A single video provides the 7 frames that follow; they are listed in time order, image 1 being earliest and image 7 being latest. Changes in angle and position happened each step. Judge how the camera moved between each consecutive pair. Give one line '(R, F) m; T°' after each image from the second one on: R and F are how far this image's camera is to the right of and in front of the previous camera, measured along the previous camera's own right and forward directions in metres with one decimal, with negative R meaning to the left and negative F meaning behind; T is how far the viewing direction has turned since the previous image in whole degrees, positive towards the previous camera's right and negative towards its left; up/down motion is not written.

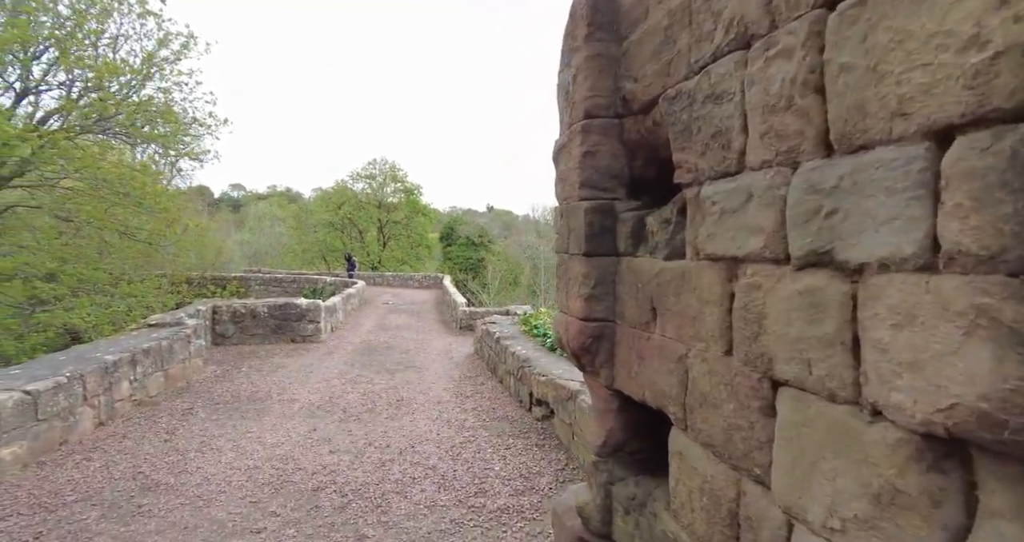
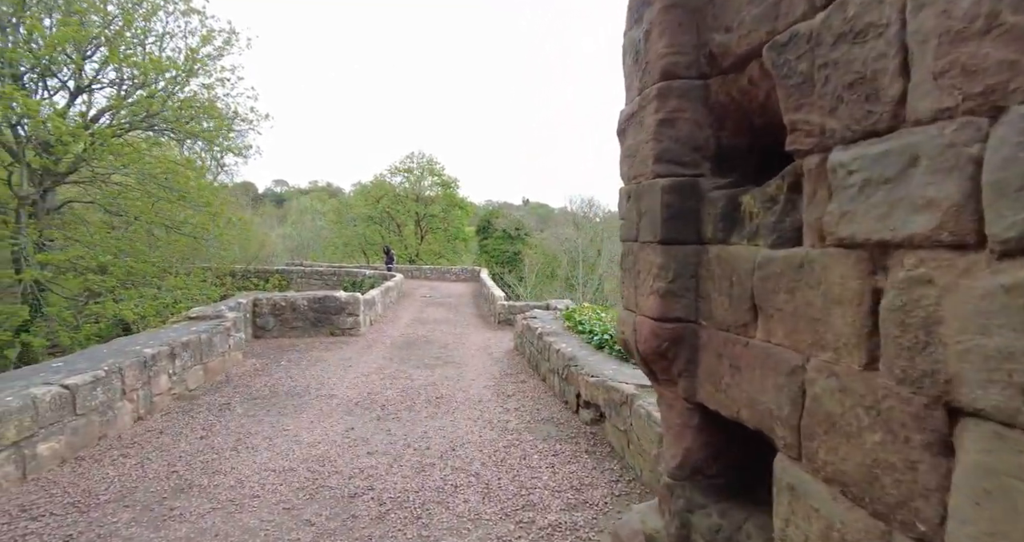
(-0.1, +0.3) m; -4°
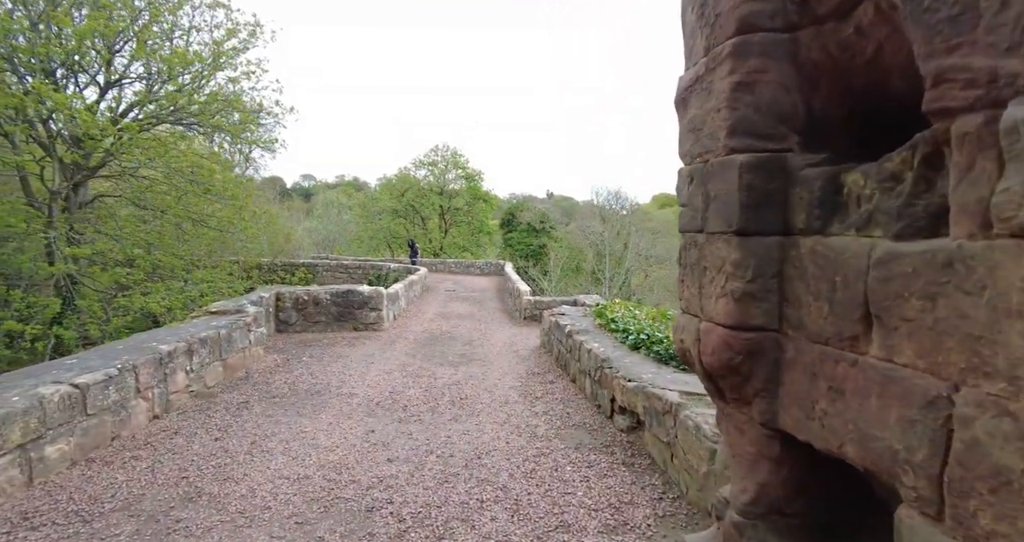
(0.0, +0.3) m; -3°
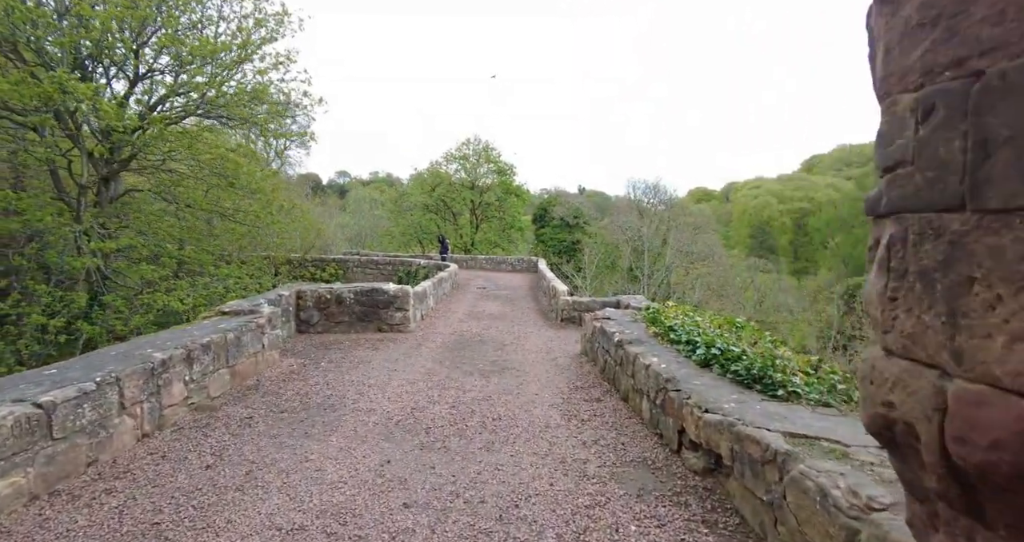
(-0.1, +0.6) m; -4°
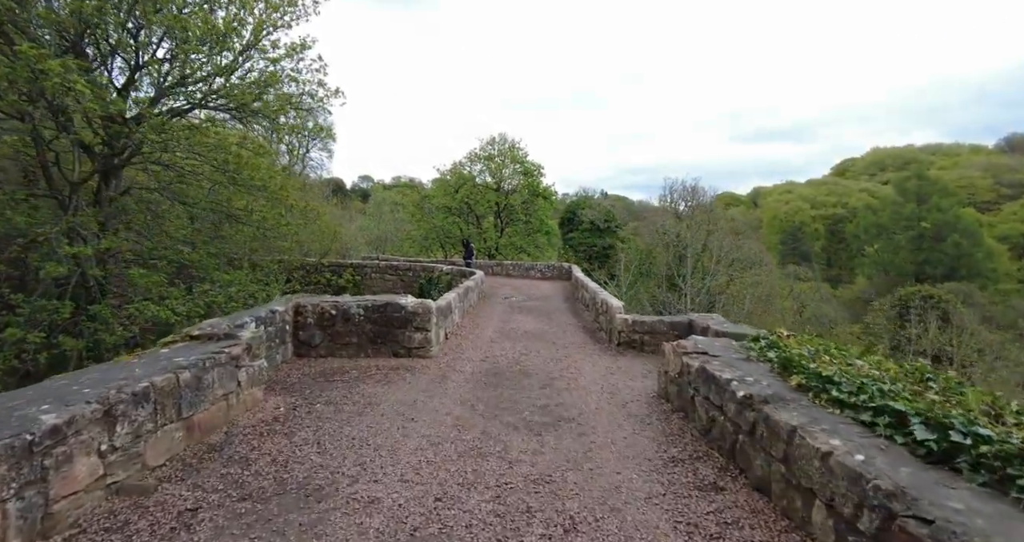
(-0.3, +1.2) m; -2°
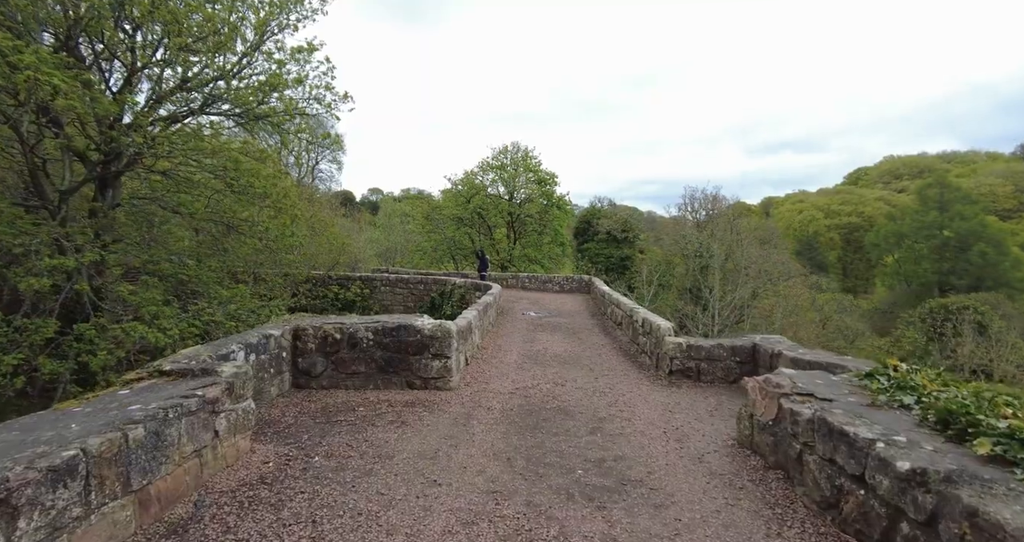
(-0.2, +0.7) m; -1°
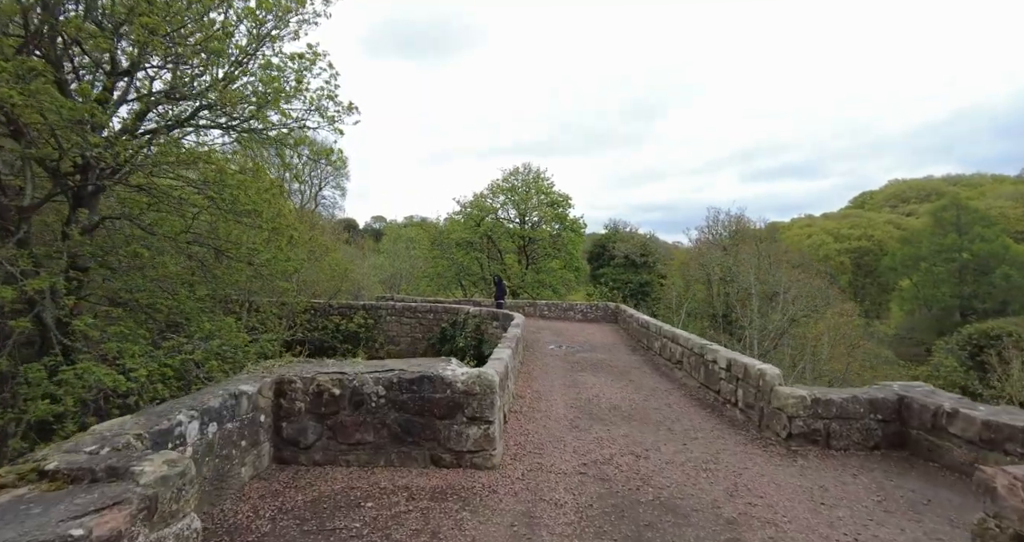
(-0.4, +1.2) m; 0°
